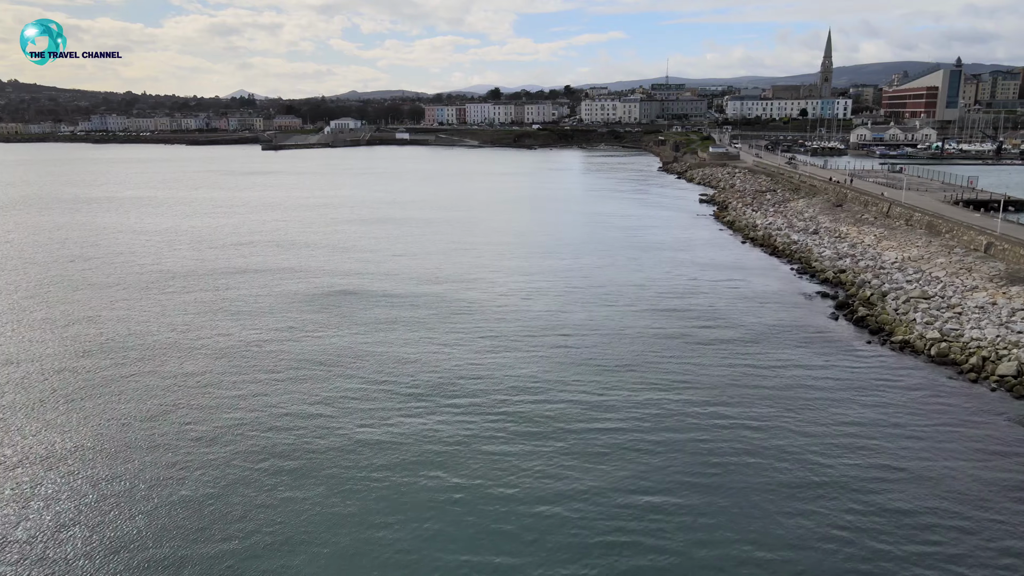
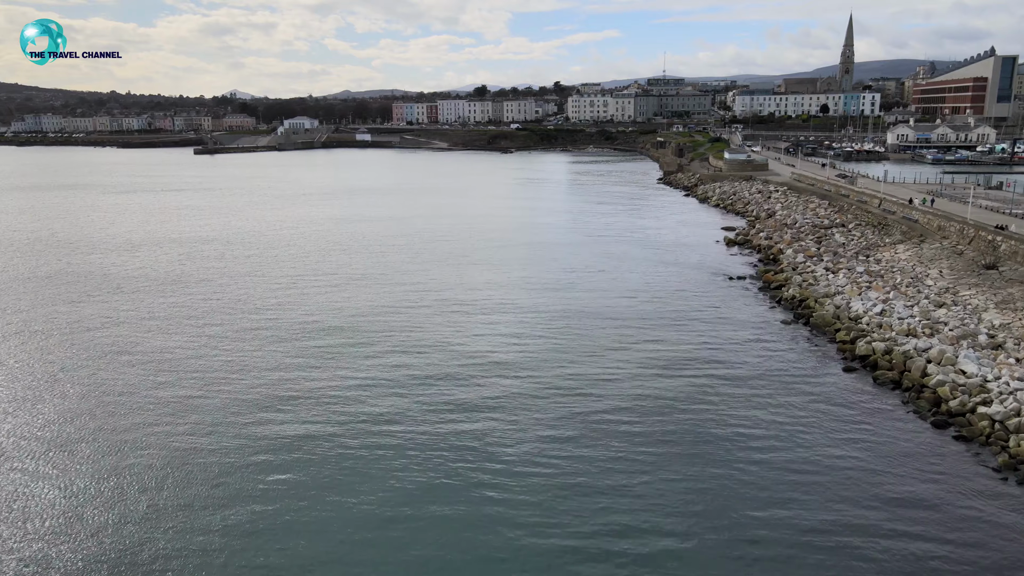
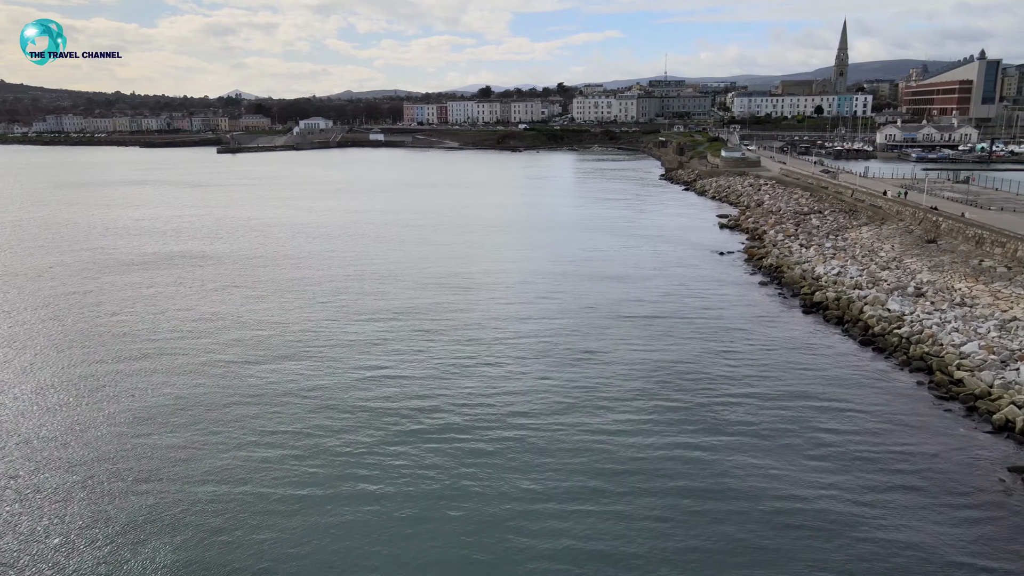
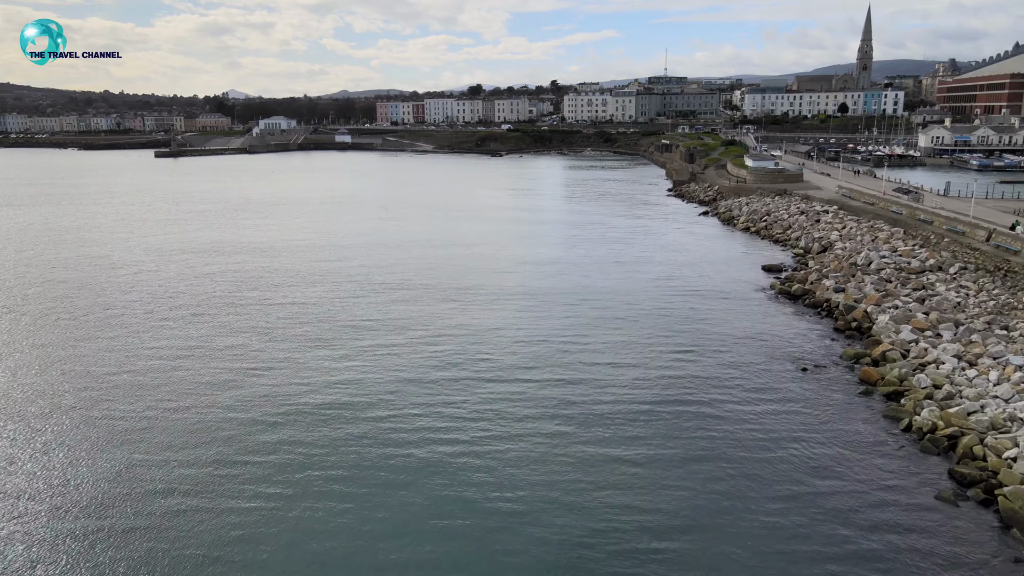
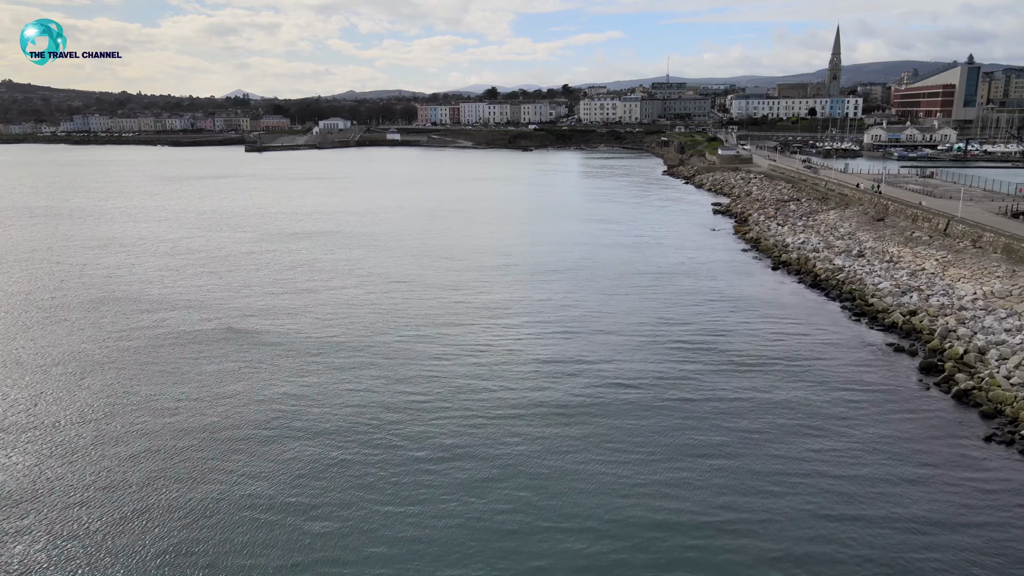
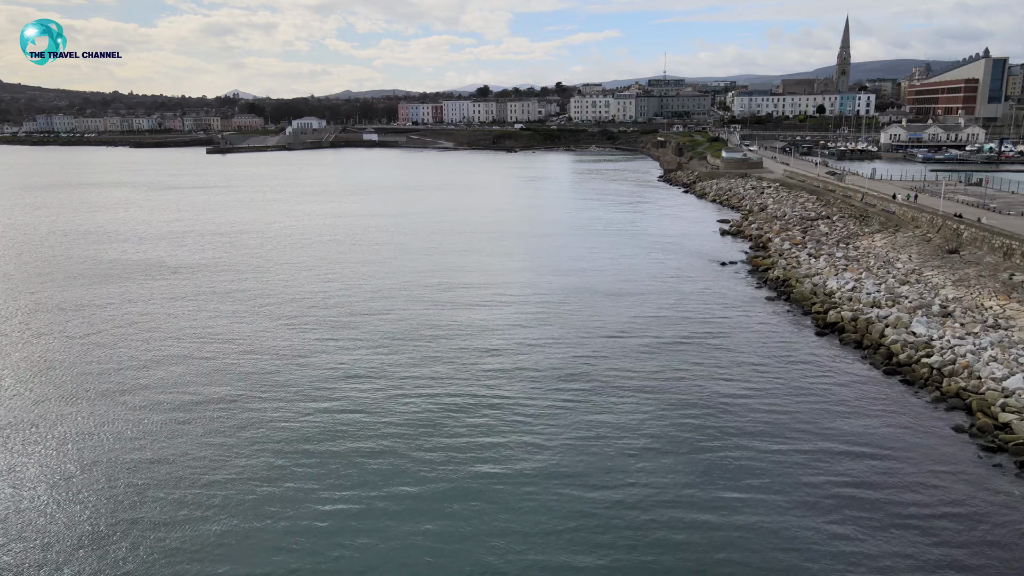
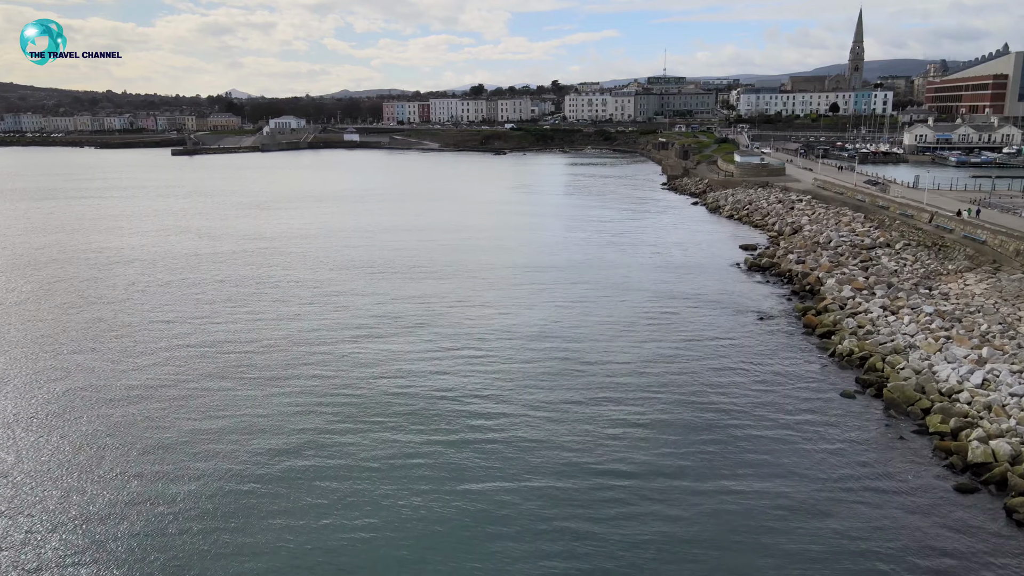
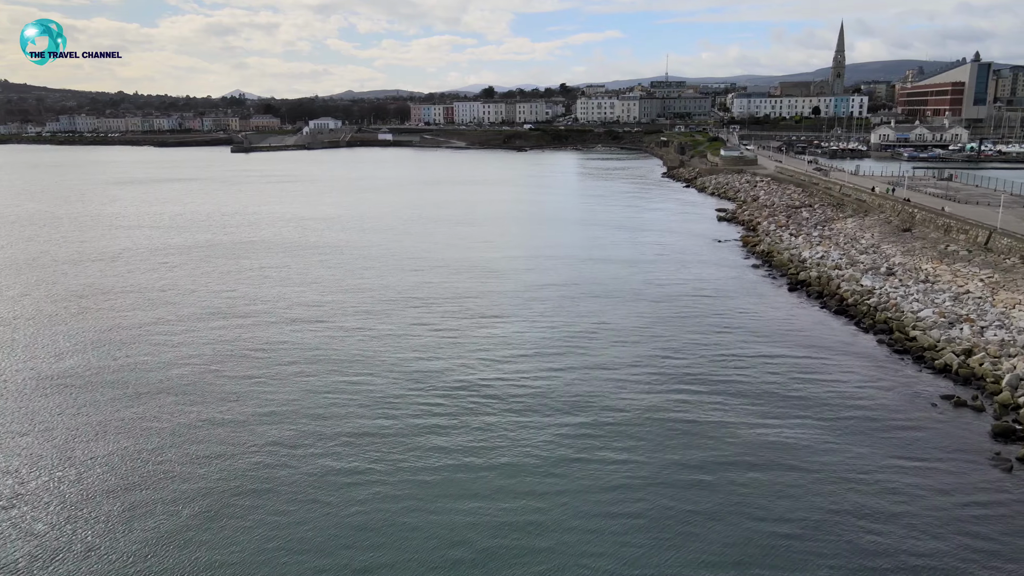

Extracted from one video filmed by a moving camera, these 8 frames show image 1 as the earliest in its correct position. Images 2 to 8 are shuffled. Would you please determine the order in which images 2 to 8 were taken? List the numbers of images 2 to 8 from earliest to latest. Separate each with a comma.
5, 8, 3, 6, 2, 7, 4
